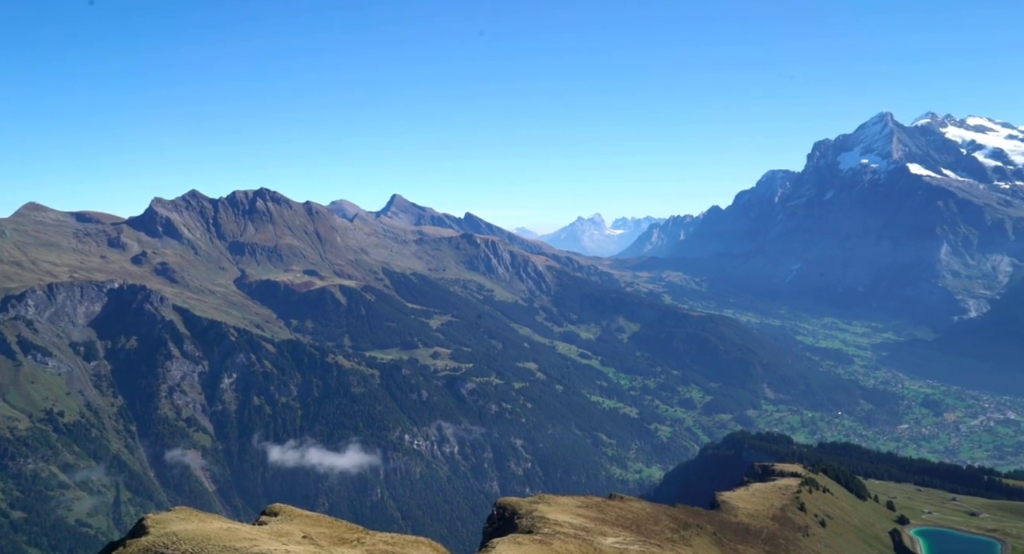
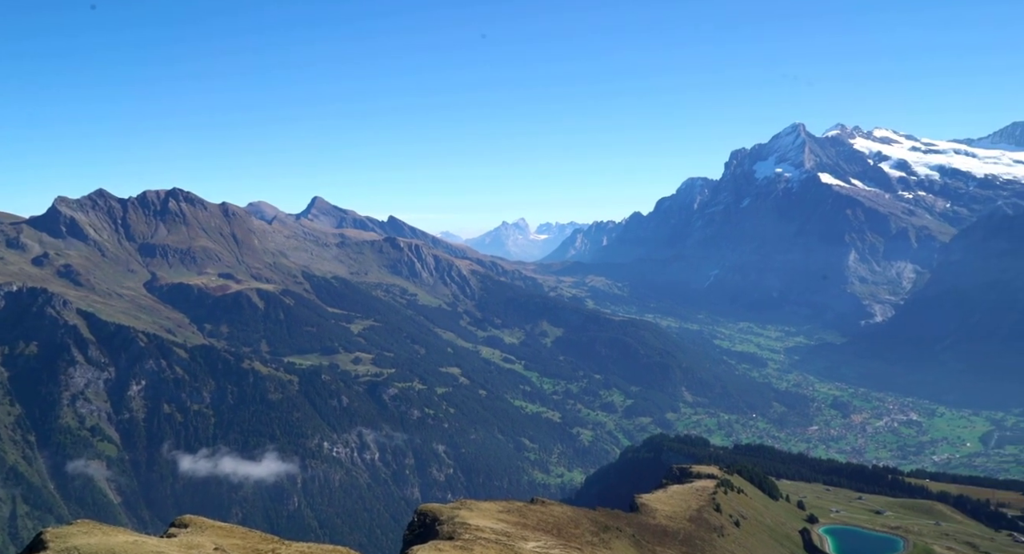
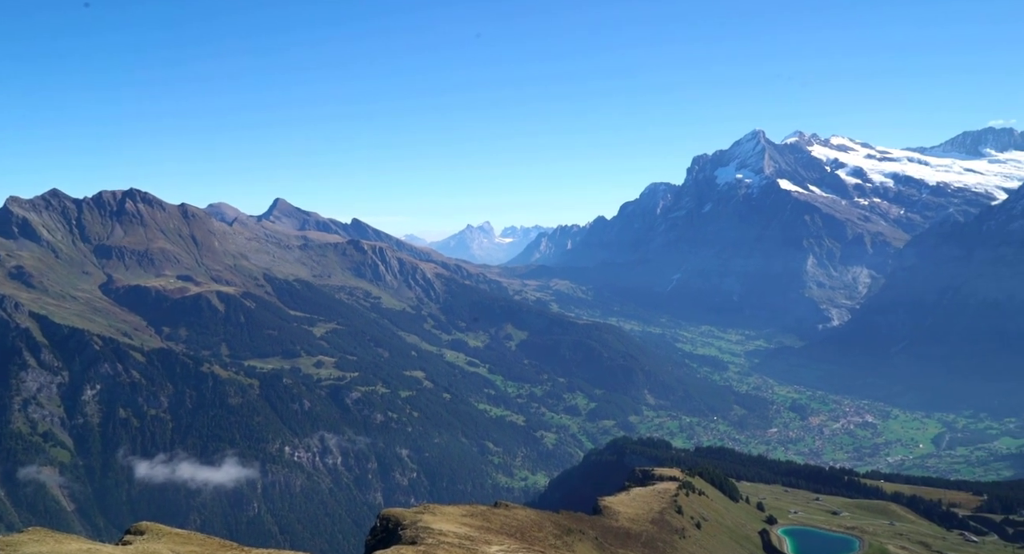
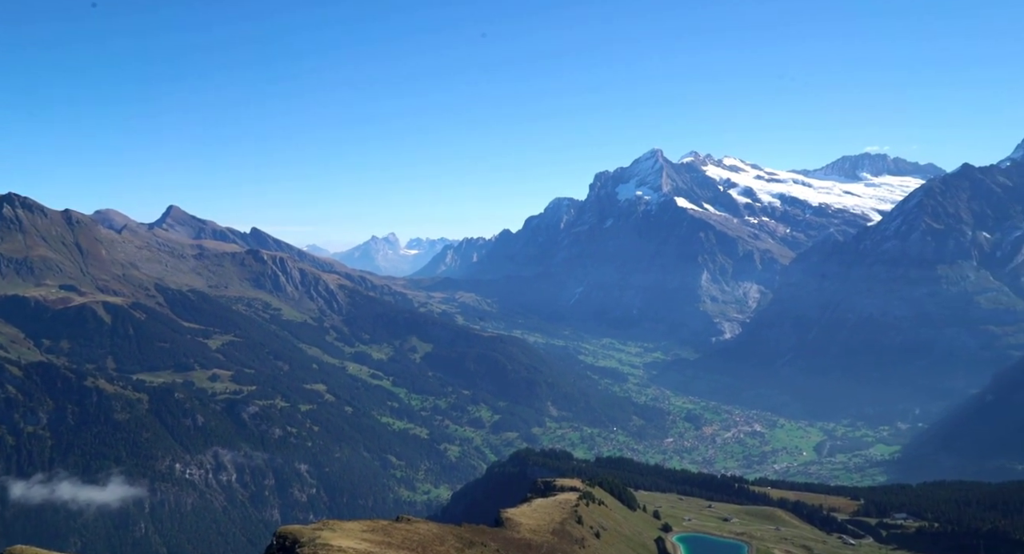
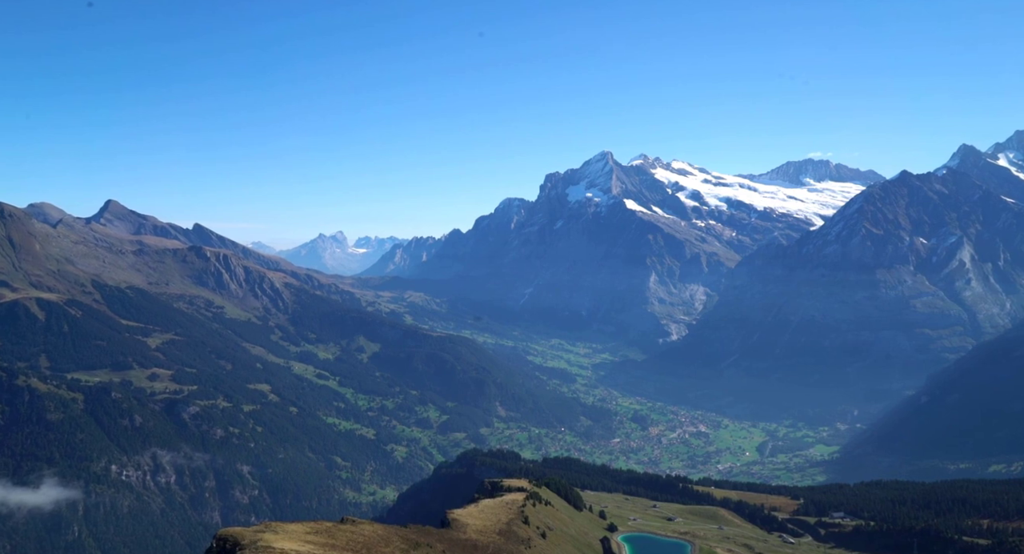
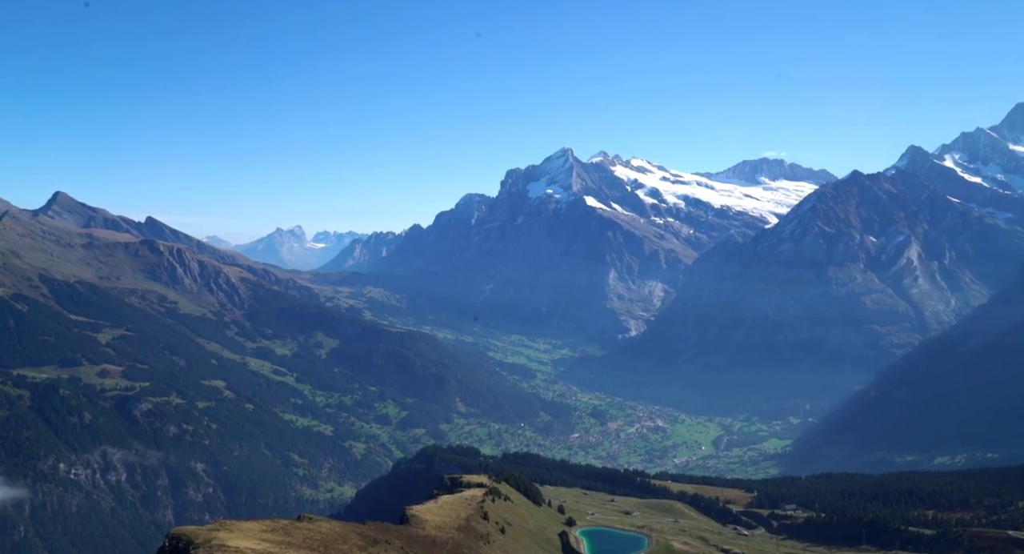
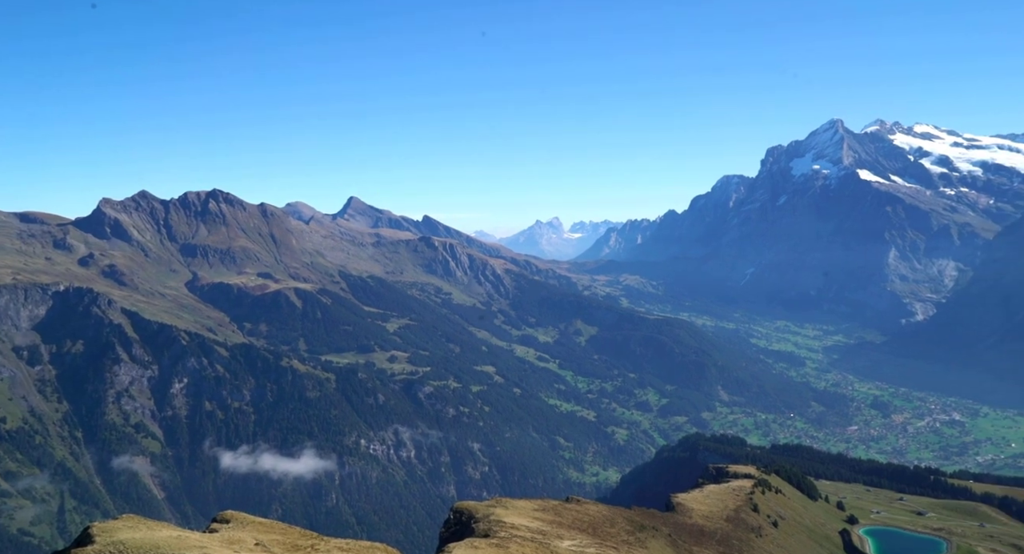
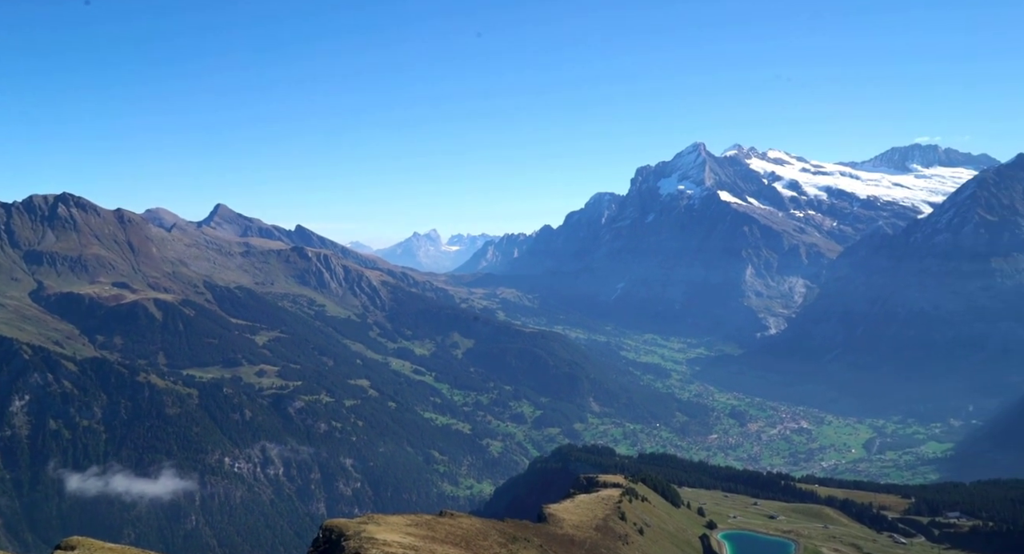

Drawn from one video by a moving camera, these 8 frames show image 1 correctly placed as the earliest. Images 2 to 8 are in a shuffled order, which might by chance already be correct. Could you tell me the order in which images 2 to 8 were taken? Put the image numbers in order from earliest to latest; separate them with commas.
7, 2, 3, 8, 4, 5, 6
